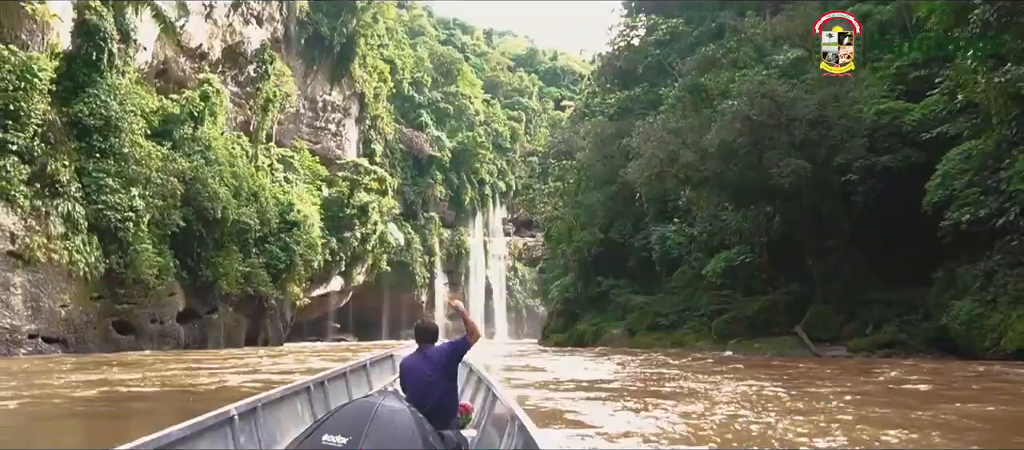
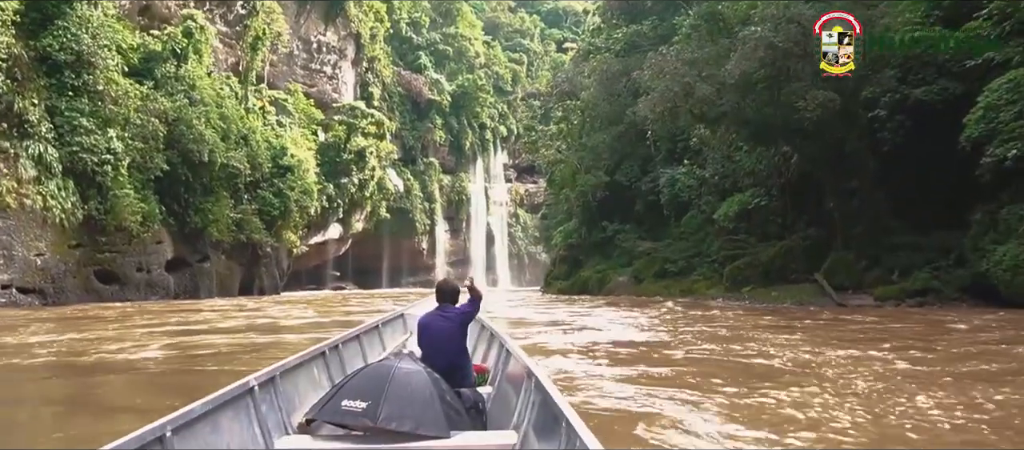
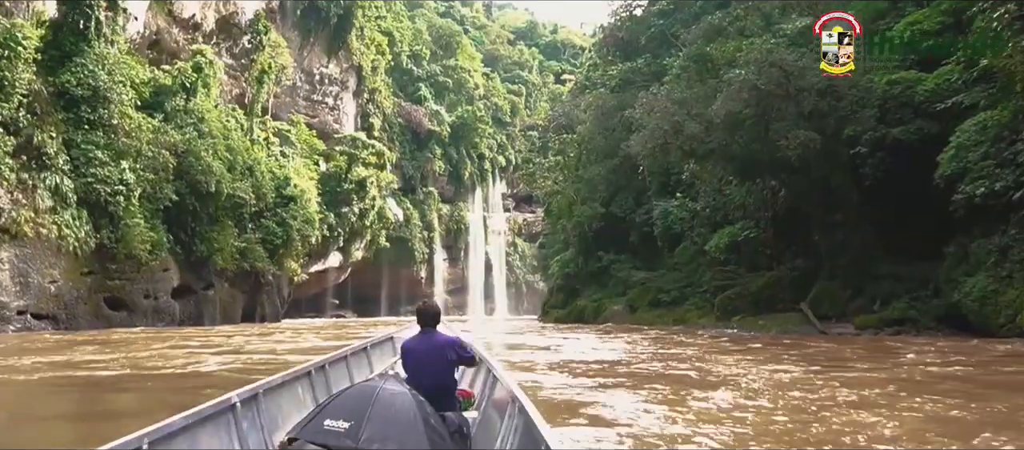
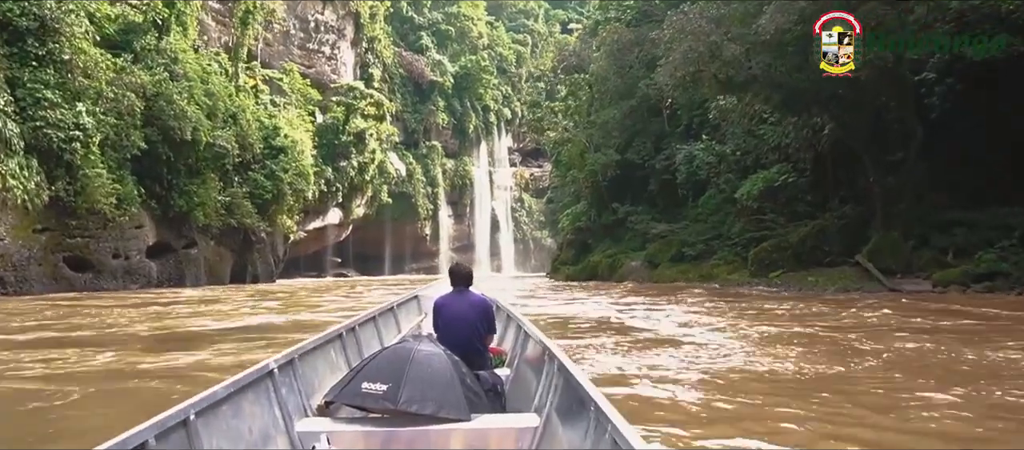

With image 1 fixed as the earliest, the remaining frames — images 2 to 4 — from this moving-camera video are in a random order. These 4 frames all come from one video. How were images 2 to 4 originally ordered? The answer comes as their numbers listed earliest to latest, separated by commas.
3, 2, 4
